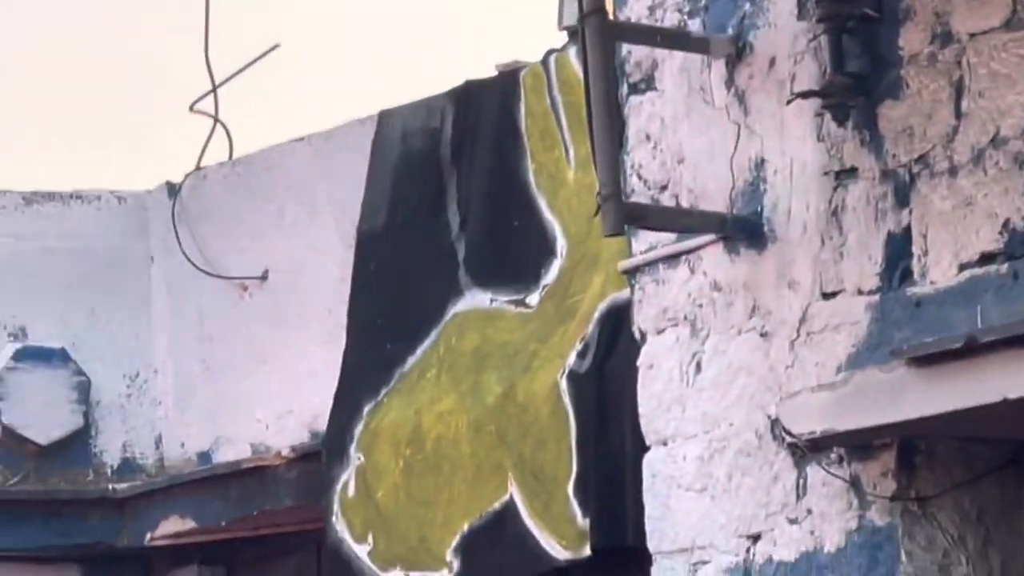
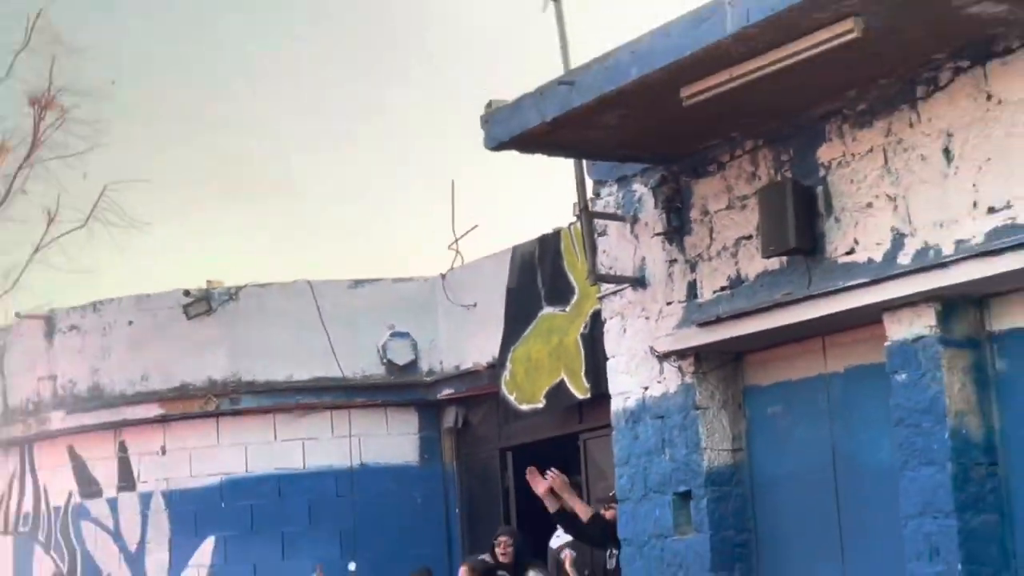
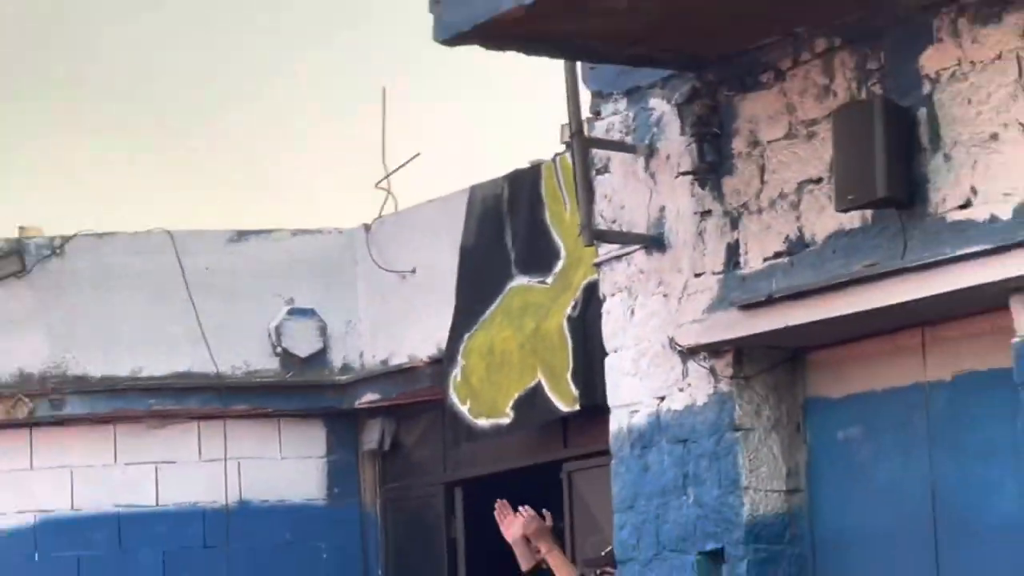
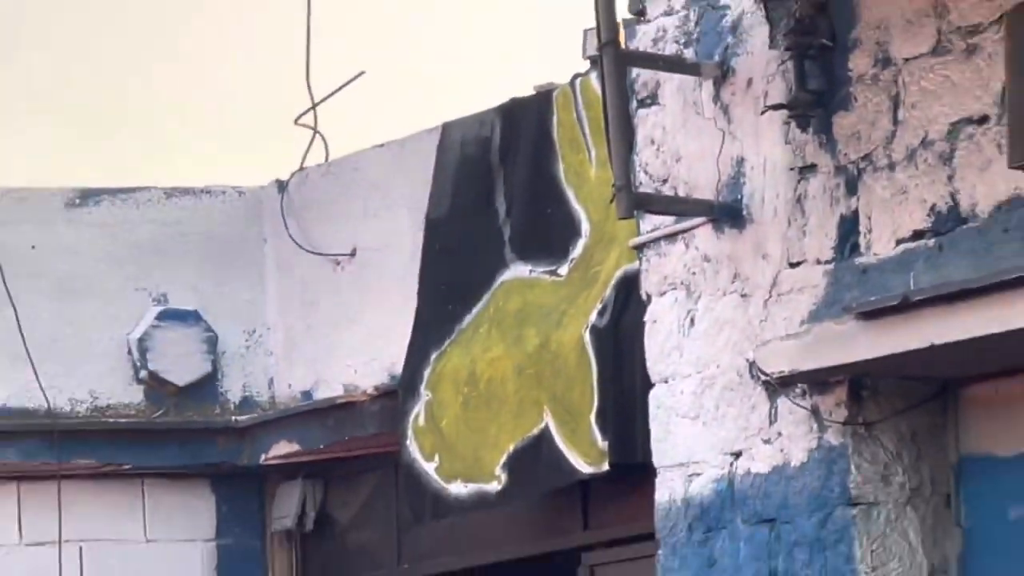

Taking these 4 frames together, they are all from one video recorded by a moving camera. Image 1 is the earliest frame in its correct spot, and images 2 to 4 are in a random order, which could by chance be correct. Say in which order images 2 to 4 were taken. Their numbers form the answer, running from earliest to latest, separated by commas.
4, 3, 2
